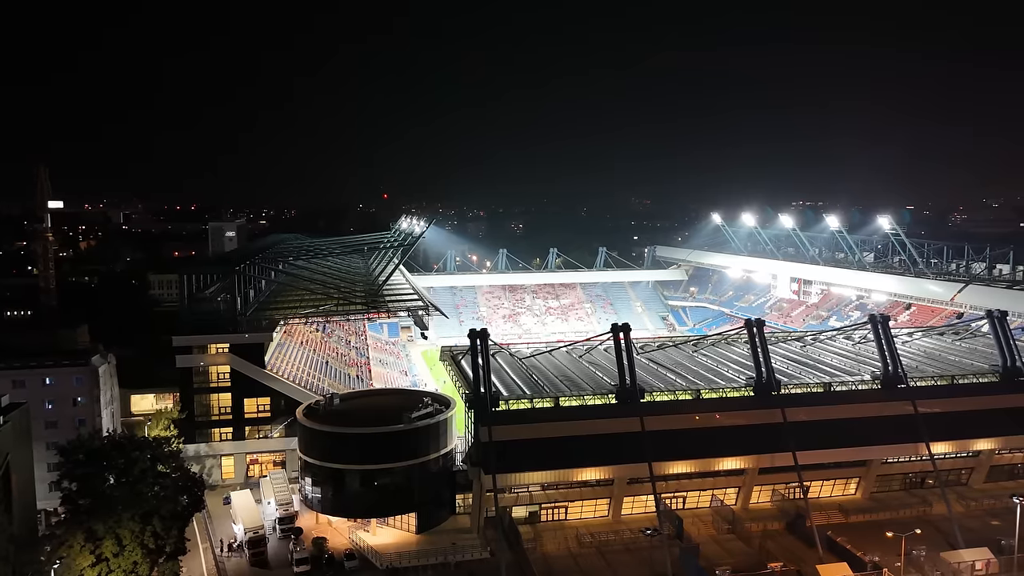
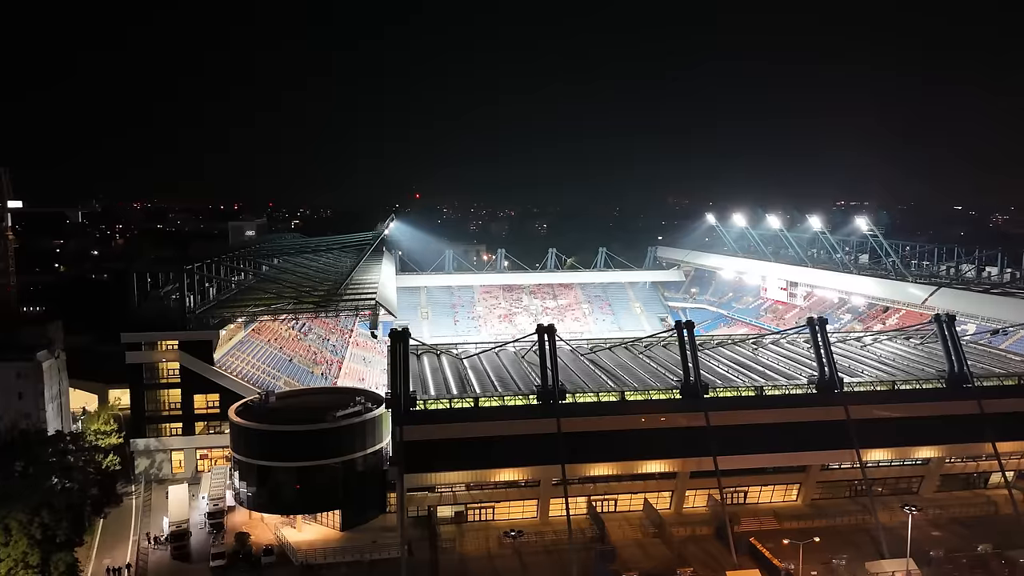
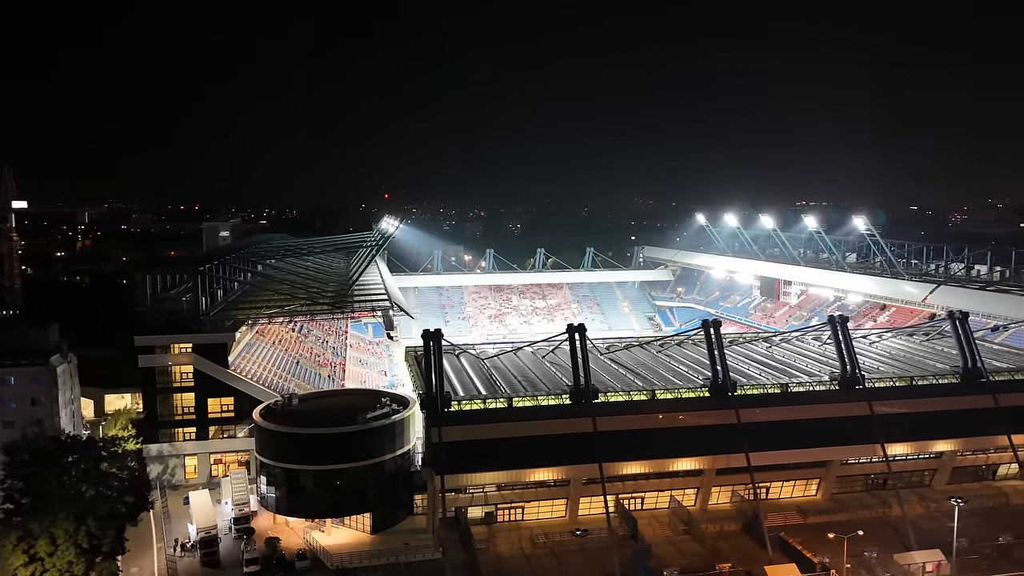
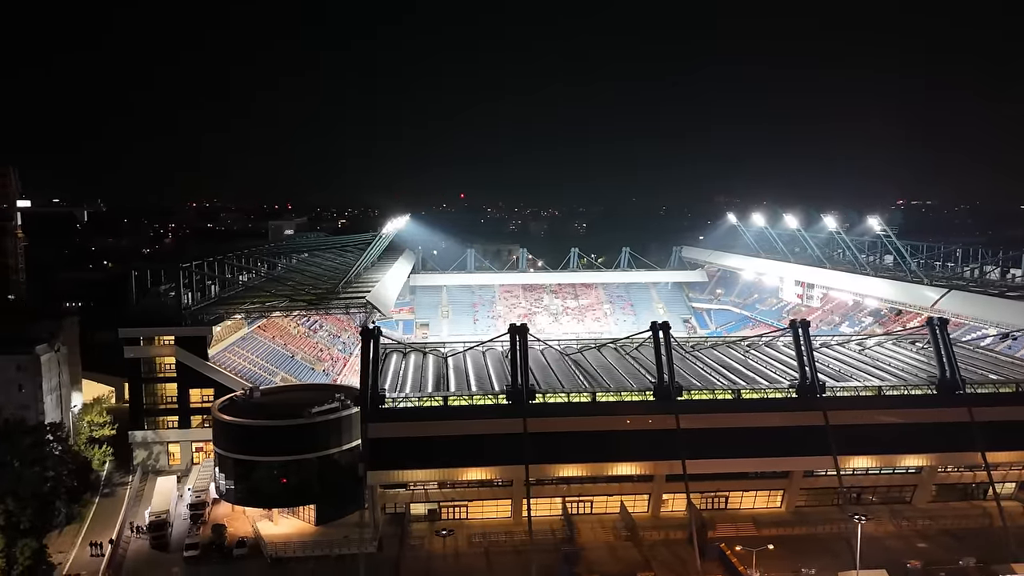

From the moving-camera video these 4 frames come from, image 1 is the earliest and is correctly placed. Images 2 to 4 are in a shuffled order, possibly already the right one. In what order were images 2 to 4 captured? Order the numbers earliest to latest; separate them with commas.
3, 2, 4
